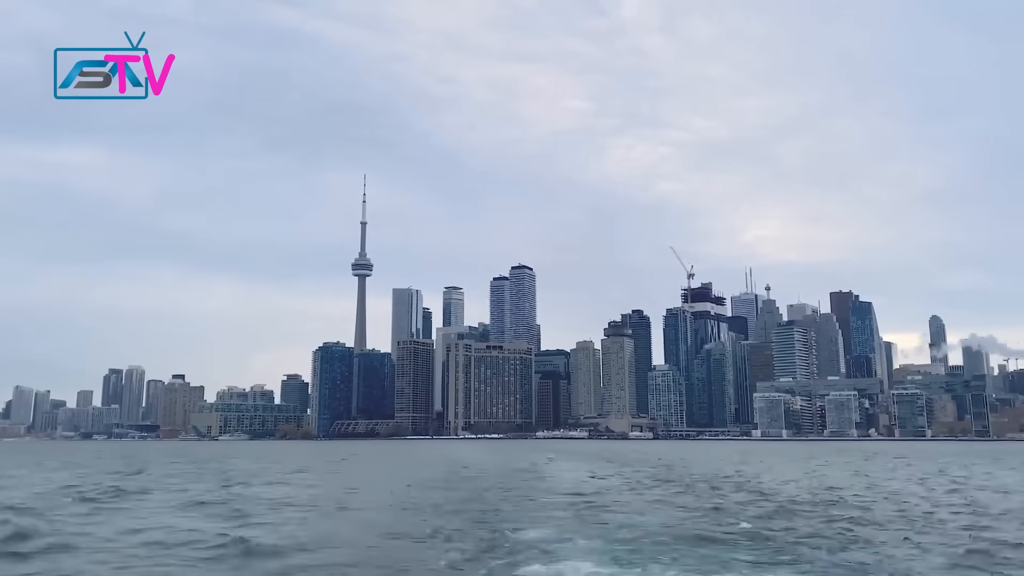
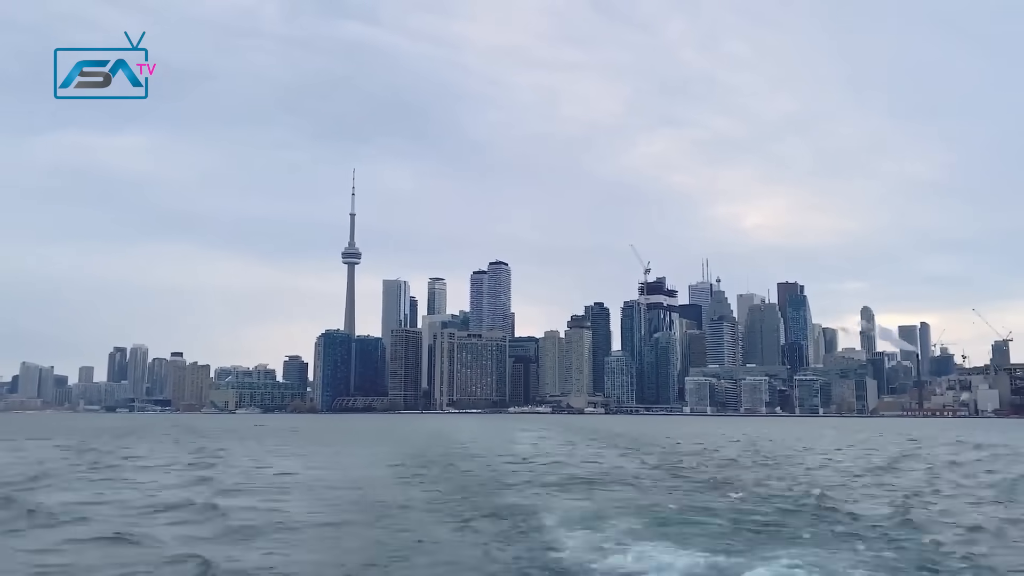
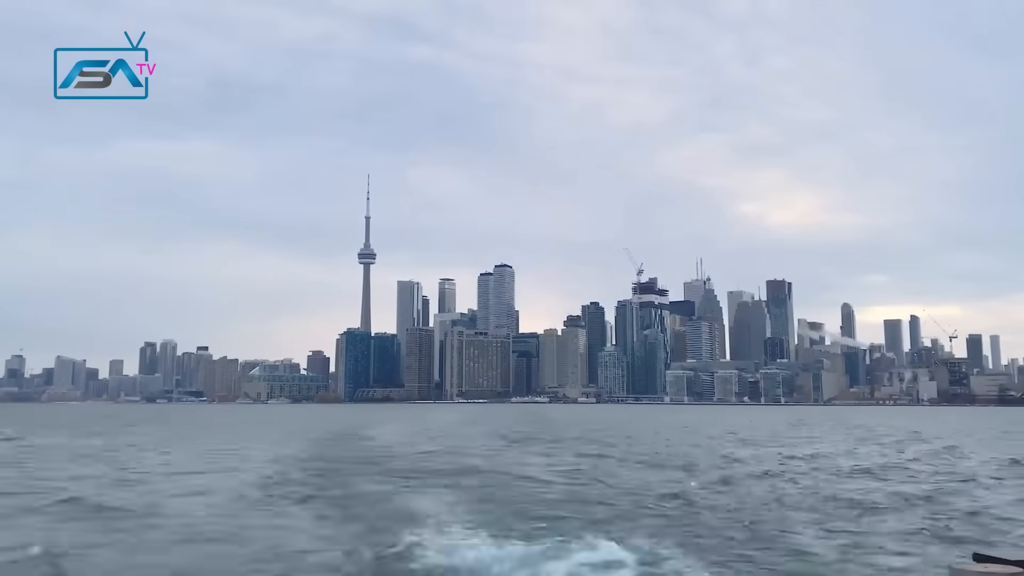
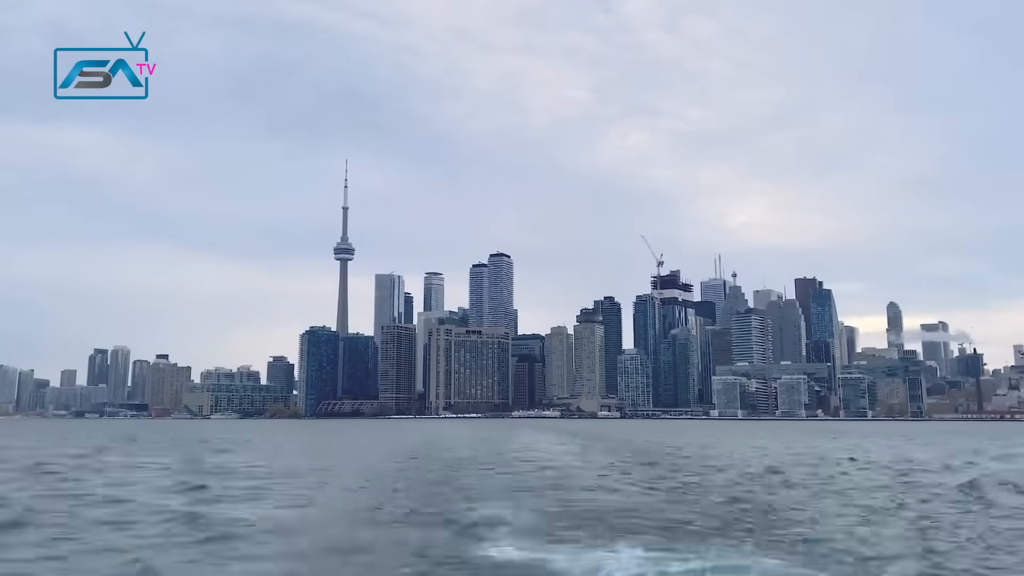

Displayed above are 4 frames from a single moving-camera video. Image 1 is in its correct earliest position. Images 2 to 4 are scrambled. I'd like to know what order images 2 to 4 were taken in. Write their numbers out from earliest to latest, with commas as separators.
4, 2, 3
